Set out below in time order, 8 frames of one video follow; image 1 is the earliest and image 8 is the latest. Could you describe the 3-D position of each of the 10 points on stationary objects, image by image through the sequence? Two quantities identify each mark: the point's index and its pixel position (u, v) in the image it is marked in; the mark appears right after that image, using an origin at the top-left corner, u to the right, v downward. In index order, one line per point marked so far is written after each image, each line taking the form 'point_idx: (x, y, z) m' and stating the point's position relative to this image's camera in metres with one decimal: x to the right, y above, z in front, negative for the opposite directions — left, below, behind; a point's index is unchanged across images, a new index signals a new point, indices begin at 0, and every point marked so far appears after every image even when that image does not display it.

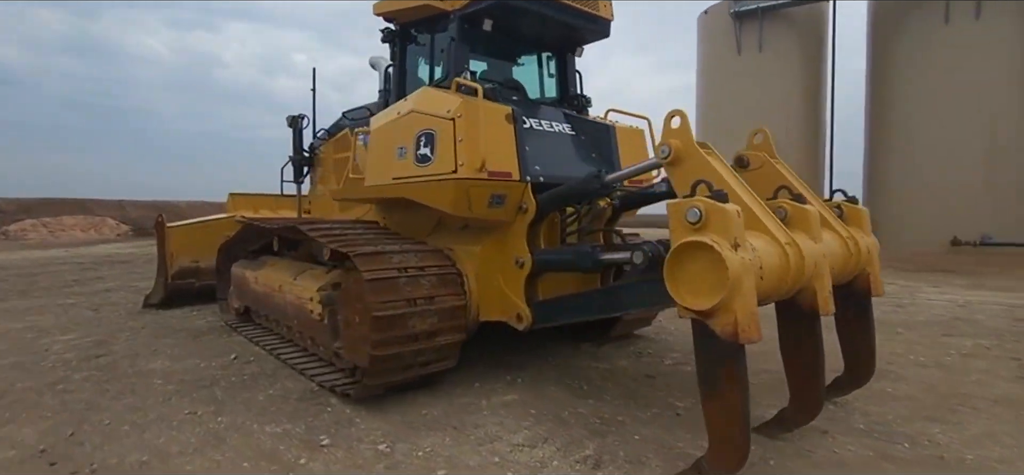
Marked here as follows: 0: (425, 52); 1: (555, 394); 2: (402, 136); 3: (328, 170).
0: (-0.9, +1.9, +5.5) m
1: (+0.4, -1.4, +4.7) m
2: (-1.0, +0.9, +4.8) m
3: (-2.8, +1.0, +7.9) m
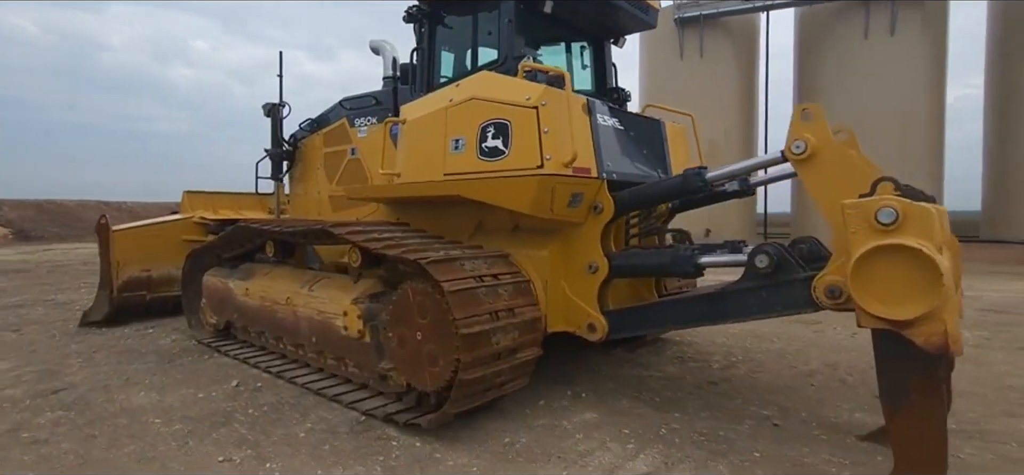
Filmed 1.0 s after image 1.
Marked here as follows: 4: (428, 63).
0: (-0.4, +1.9, +4.9) m
1: (+1.0, -1.4, +4.3) m
2: (-0.4, +0.9, +4.3) m
3: (-2.6, +1.0, +7.1) m
4: (-0.8, +1.7, +5.2) m
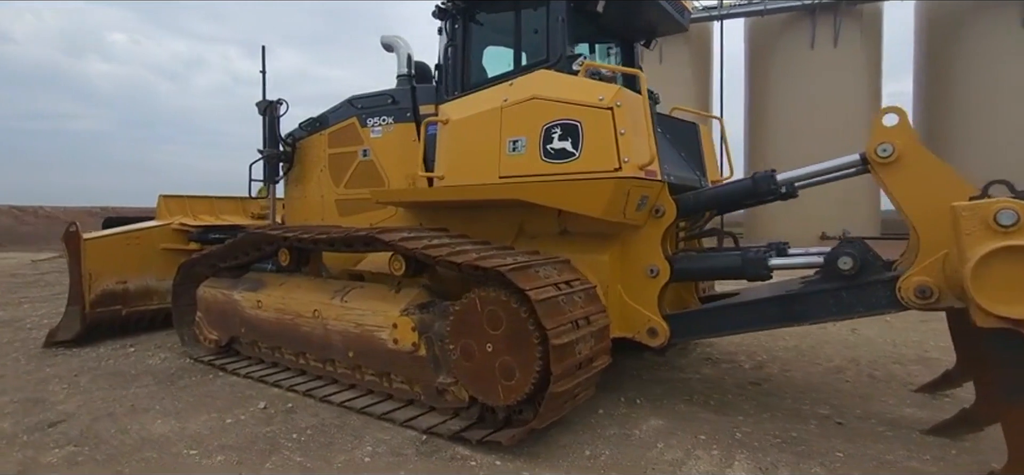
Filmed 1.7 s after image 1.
0: (0.0, +1.9, +4.8) m
1: (+1.5, -1.4, +4.3) m
2: (+0.1, +0.9, +4.1) m
3: (-2.5, +0.9, +6.6) m
4: (-0.5, +1.7, +5.0) m
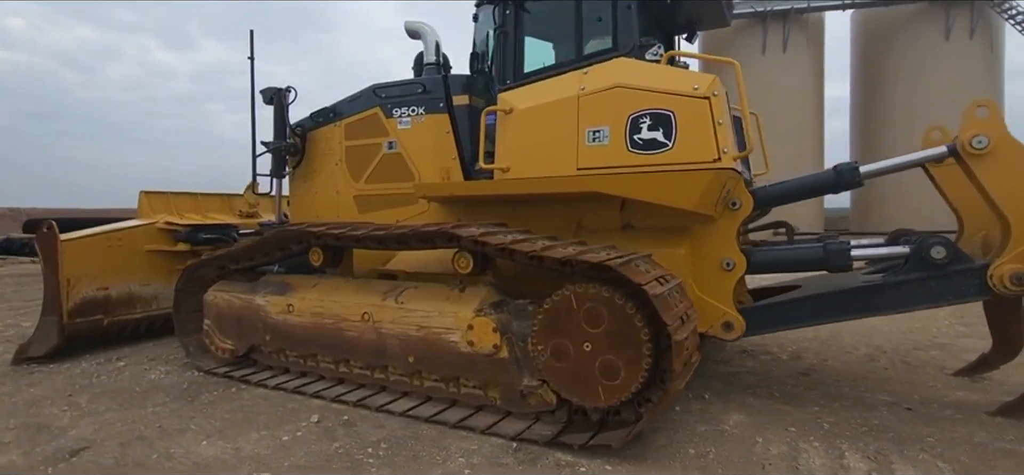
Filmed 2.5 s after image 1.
0: (+0.5, +1.9, +4.6) m
1: (+2.1, -1.4, +4.3) m
2: (+0.6, +0.9, +3.9) m
3: (-2.1, +0.9, +6.2) m
4: (0.0, +1.7, +4.8) m
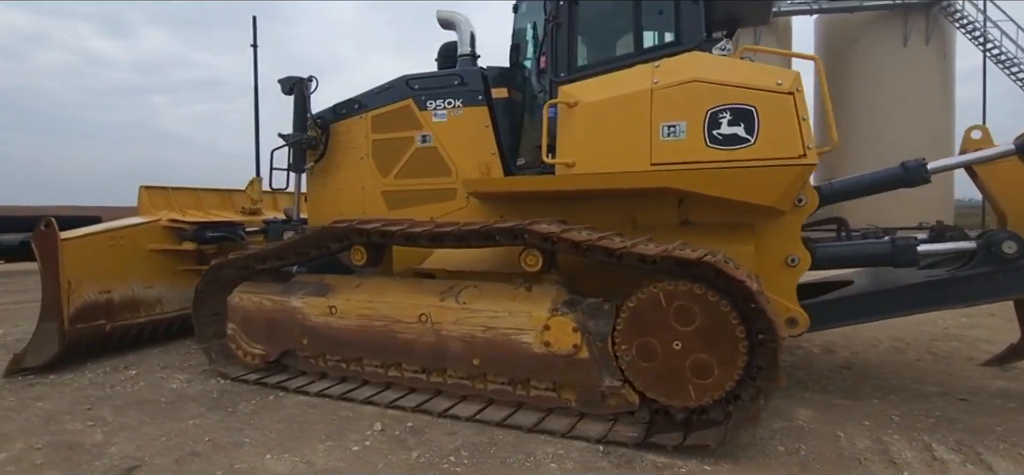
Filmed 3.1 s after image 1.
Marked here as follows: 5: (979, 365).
0: (+1.0, +1.9, +4.5) m
1: (+2.6, -1.3, +4.3) m
2: (+1.2, +0.9, +3.9) m
3: (-1.8, +0.9, +5.9) m
4: (+0.5, +1.8, +4.6) m
5: (+4.6, -1.2, +5.1) m
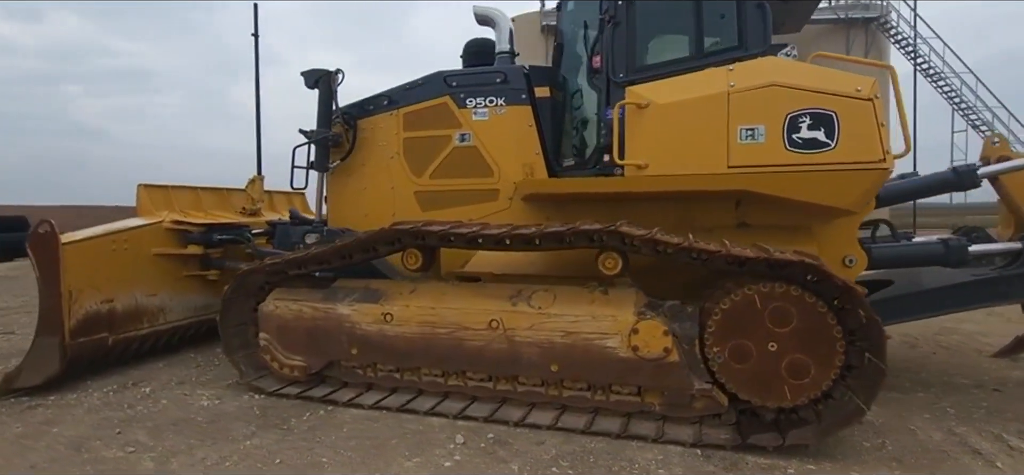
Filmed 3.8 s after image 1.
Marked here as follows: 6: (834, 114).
0: (+1.5, +1.9, +4.5) m
1: (+3.1, -1.3, +4.5) m
2: (+1.8, +0.9, +3.9) m
3: (-1.4, +0.9, +5.6) m
4: (+1.0, +1.7, +4.6) m
5: (+5.0, -1.2, +5.5) m
6: (+2.3, +0.9, +3.8) m
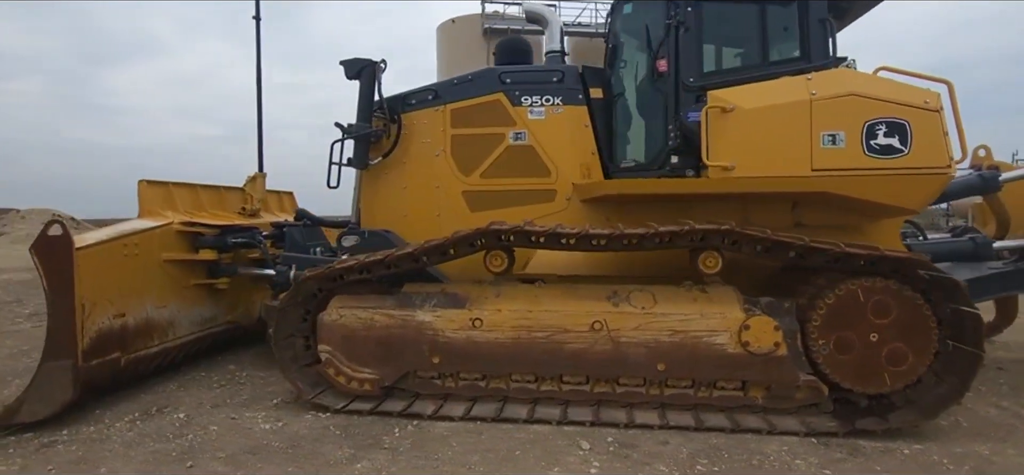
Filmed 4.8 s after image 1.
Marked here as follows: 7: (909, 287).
0: (+2.2, +1.9, +4.8) m
1: (+3.8, -1.3, +5.0) m
2: (+2.5, +0.9, +4.2) m
3: (-0.8, +0.9, +5.4) m
4: (+1.6, +1.7, +4.8) m
5: (+5.5, -1.2, +6.3) m
6: (+3.1, +0.9, +4.1) m
7: (+2.8, -0.4, +3.7) m
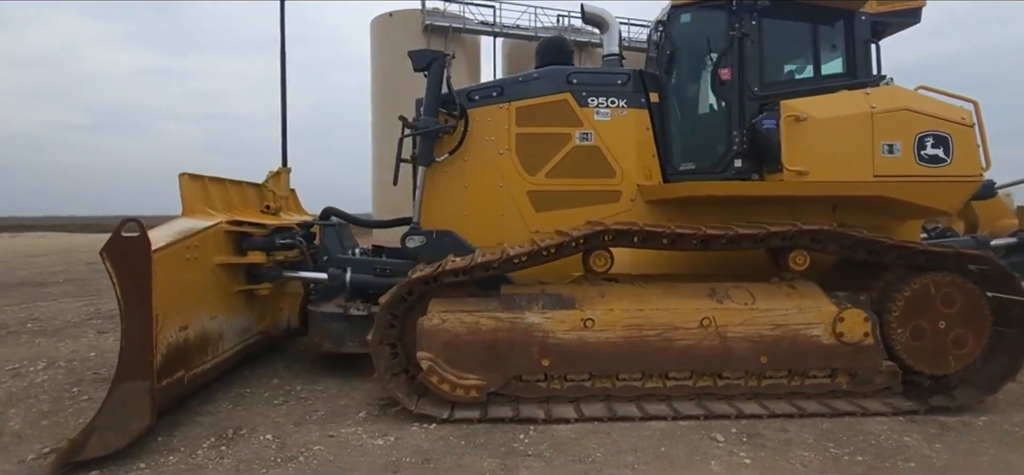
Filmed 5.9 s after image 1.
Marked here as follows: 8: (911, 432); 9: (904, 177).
0: (+2.9, +1.9, +5.2) m
1: (+4.4, -1.3, +5.7) m
2: (+3.3, +0.9, +4.7) m
3: (-0.2, +0.9, +5.2) m
4: (+2.4, +1.7, +5.1) m
5: (+5.8, -1.2, +7.3) m
6: (+3.9, +0.9, +4.7) m
7: (+3.7, -0.3, +4.3) m
8: (+2.9, -1.4, +3.9) m
9: (+3.4, +0.5, +4.7) m
